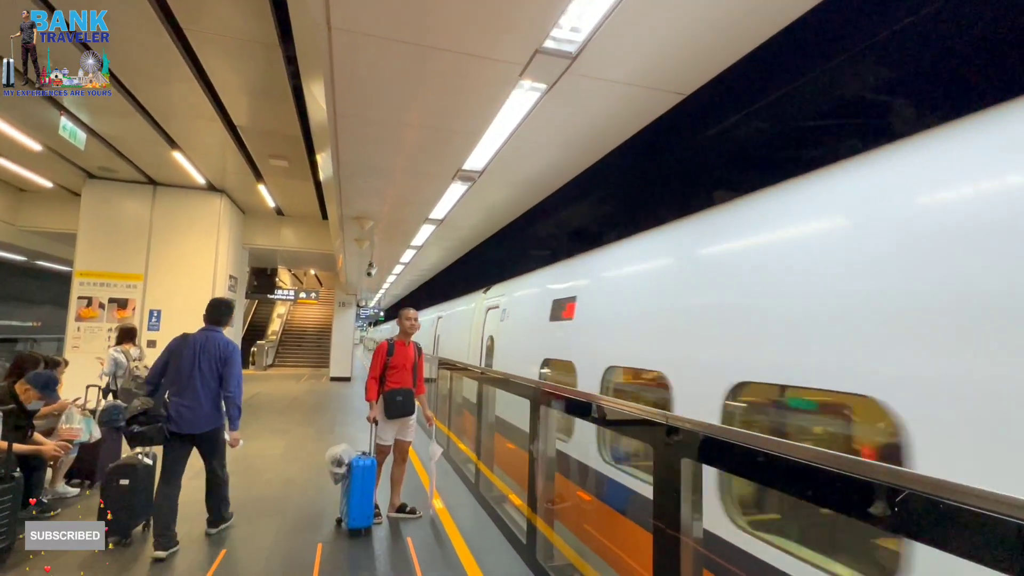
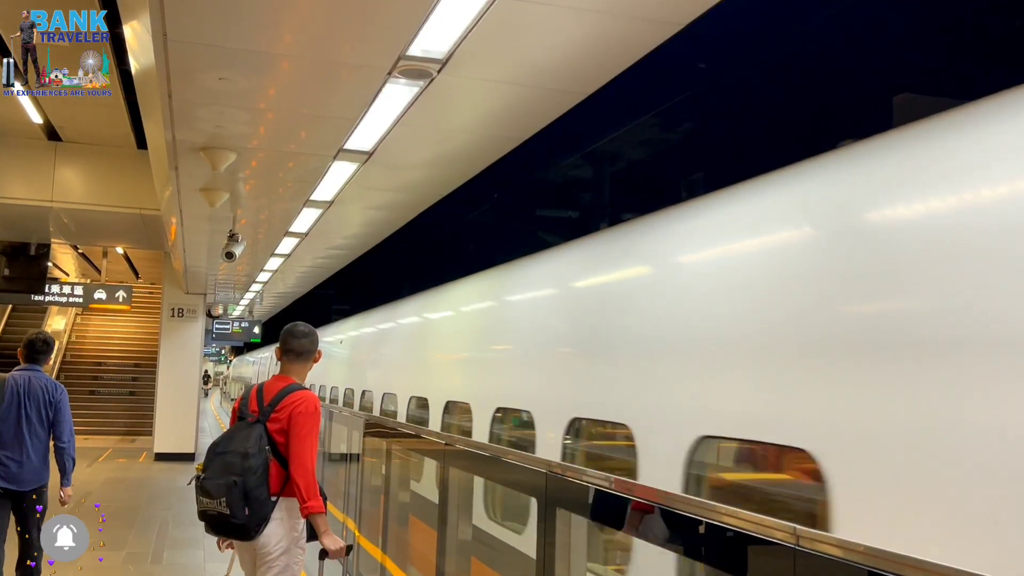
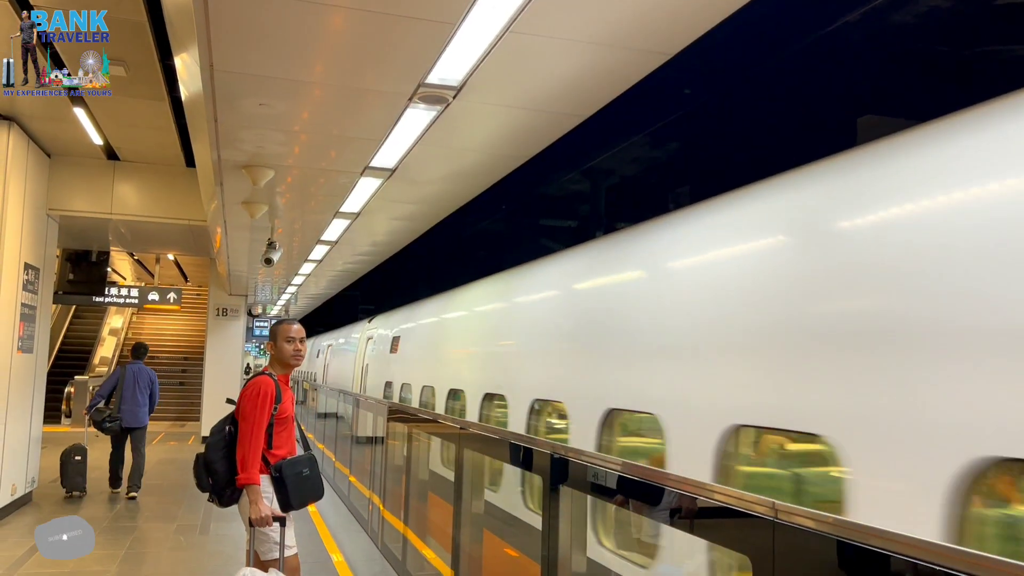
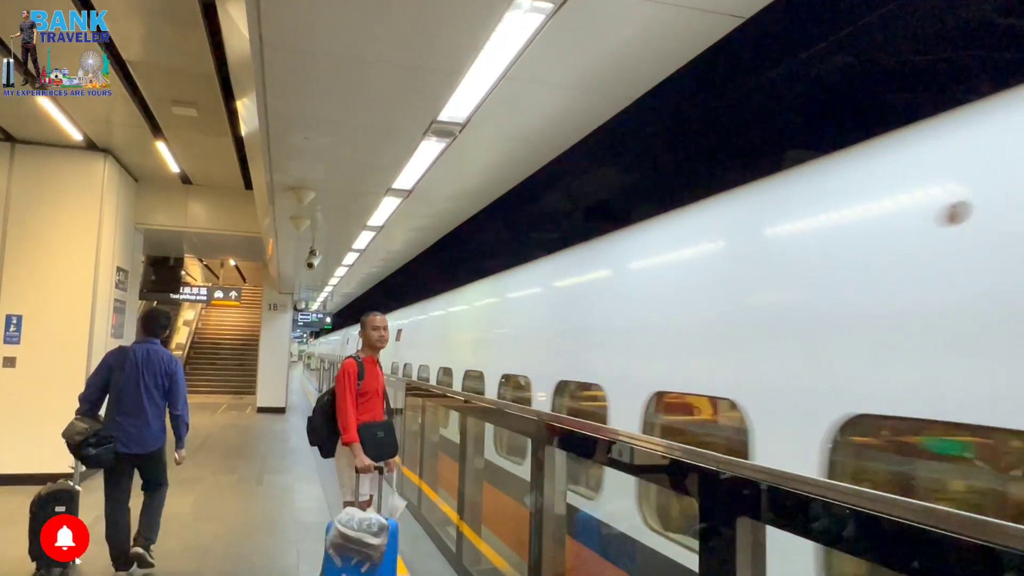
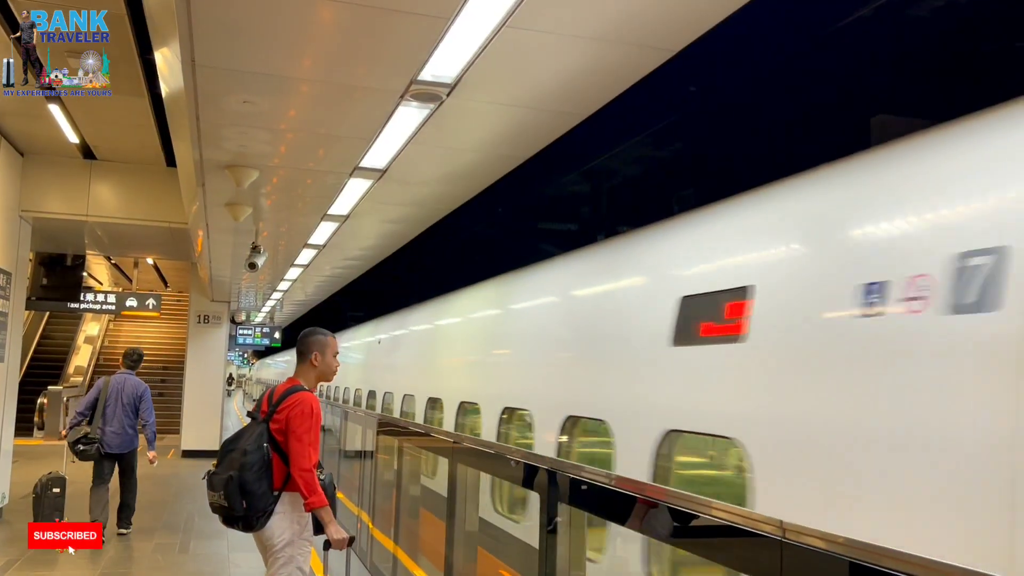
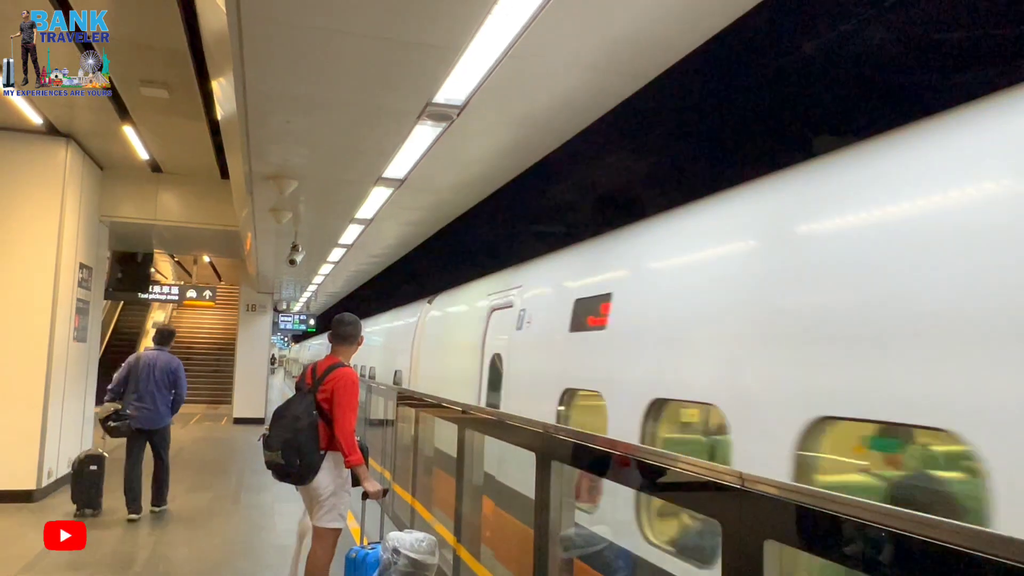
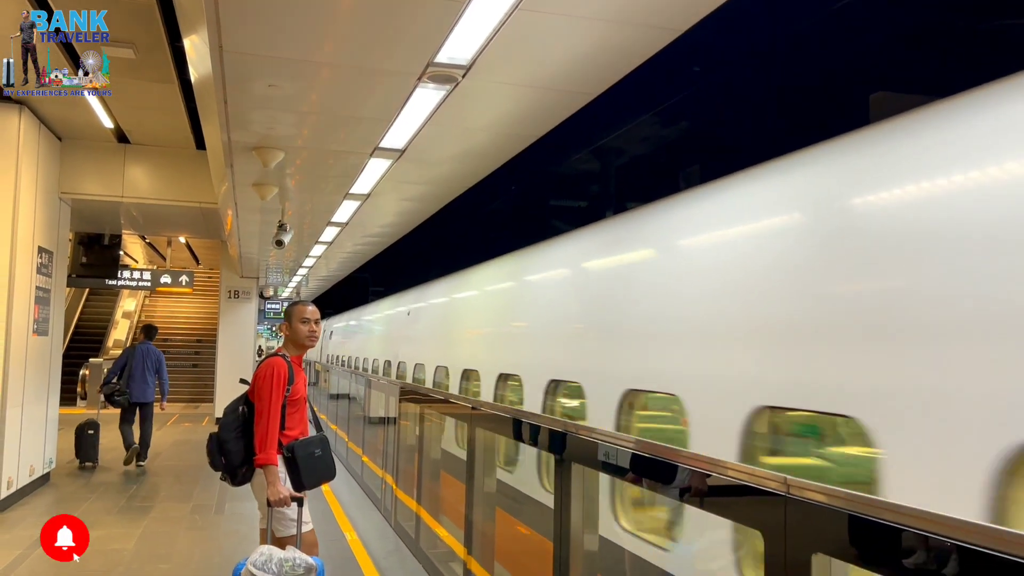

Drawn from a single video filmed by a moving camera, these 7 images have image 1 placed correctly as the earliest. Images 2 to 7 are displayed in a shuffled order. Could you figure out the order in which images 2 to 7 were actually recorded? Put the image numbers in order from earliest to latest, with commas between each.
4, 2, 6, 5, 3, 7
